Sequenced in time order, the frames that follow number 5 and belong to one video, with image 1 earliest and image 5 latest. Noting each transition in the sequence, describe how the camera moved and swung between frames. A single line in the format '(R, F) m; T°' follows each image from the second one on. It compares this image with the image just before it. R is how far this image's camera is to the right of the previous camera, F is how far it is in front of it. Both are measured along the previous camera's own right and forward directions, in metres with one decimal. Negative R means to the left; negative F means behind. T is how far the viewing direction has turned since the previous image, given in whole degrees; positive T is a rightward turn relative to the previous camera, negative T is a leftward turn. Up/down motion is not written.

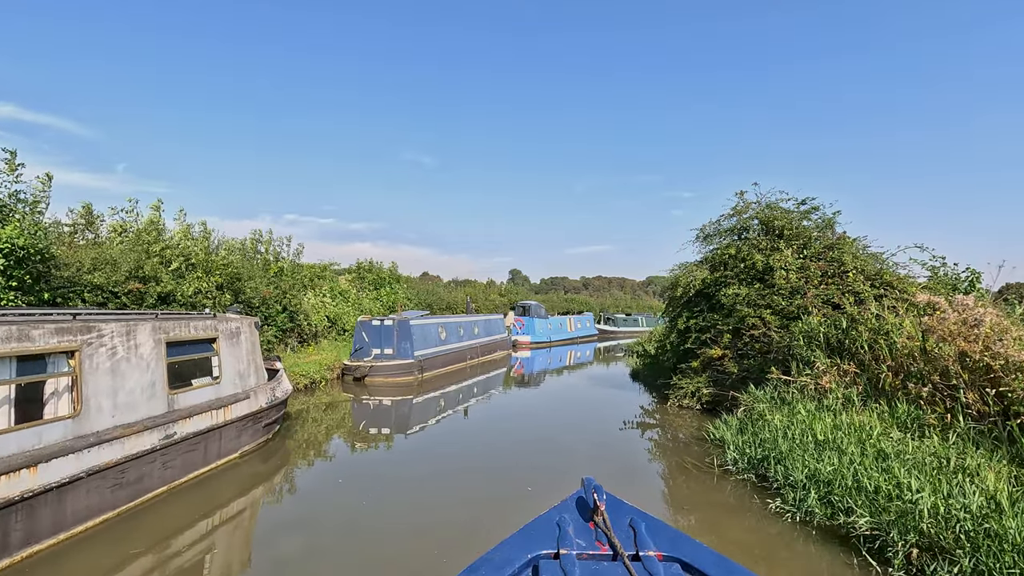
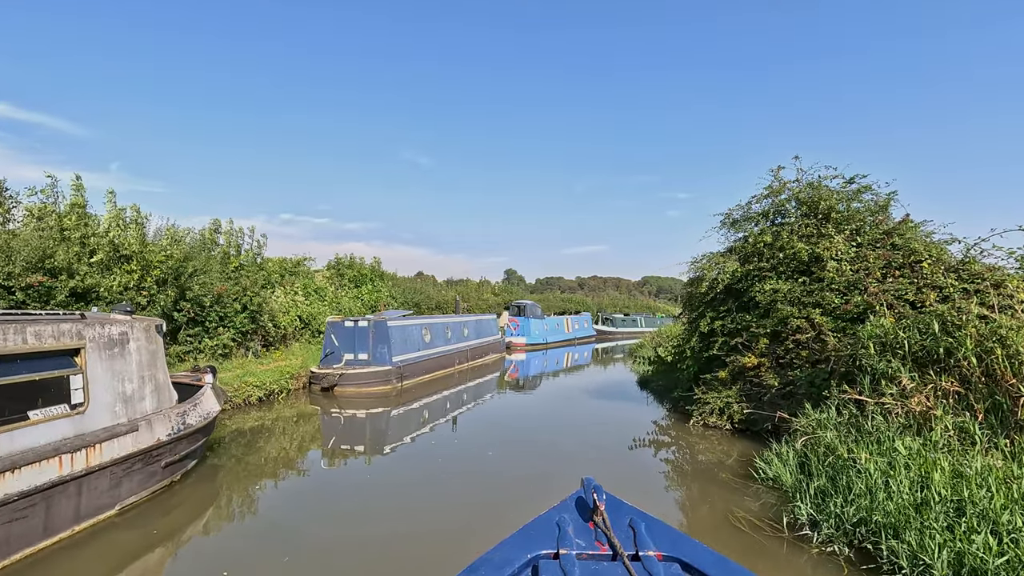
(+0.1, +1.9) m; +1°
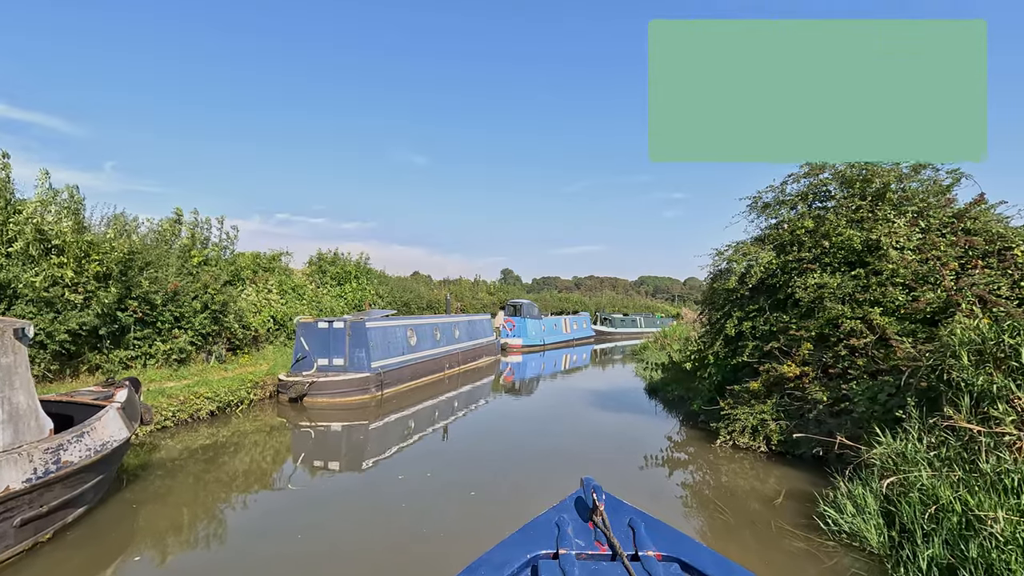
(+0.1, +1.5) m; 0°
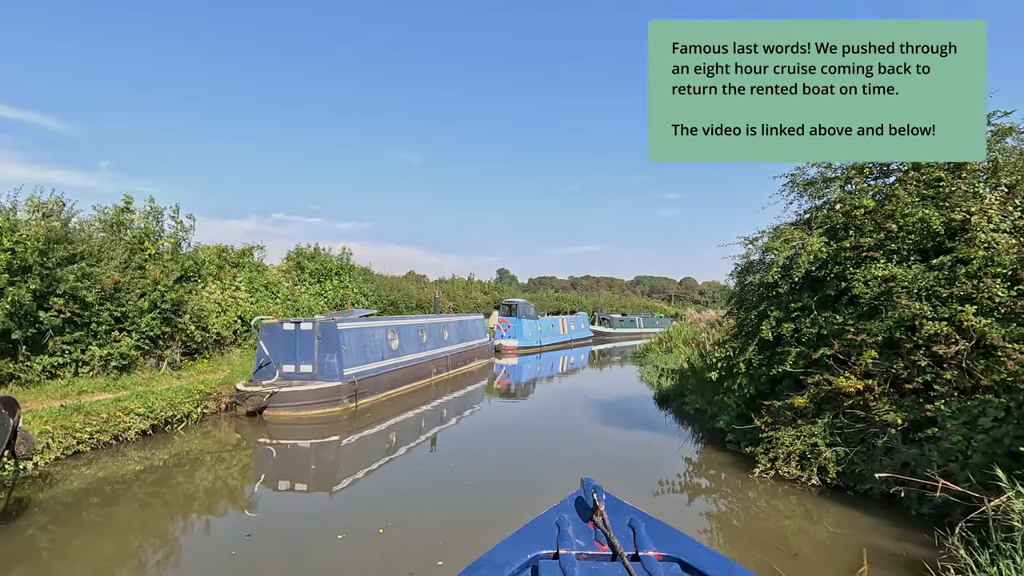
(+0.1, +1.4) m; 0°
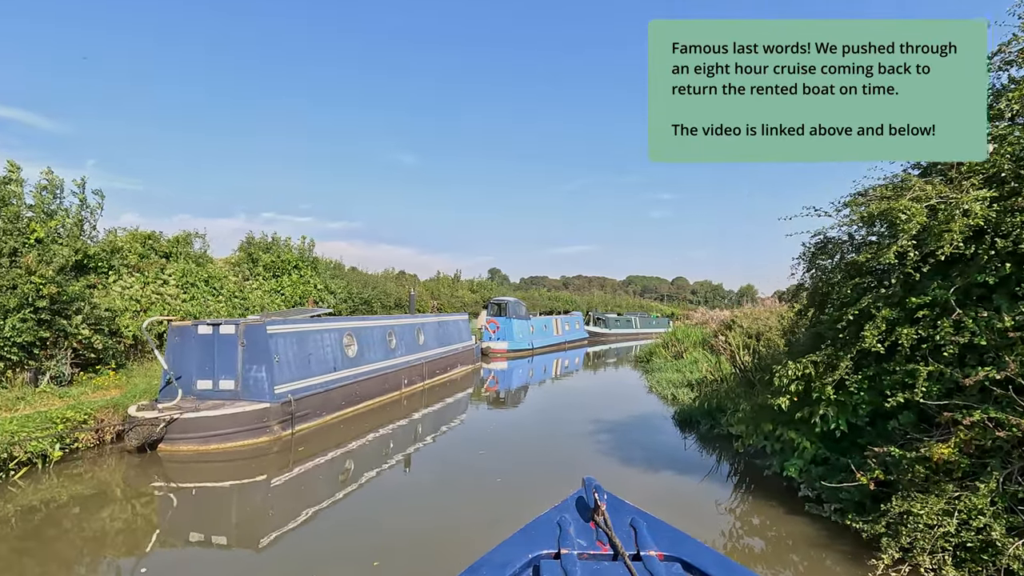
(+0.1, +2.3) m; +1°
